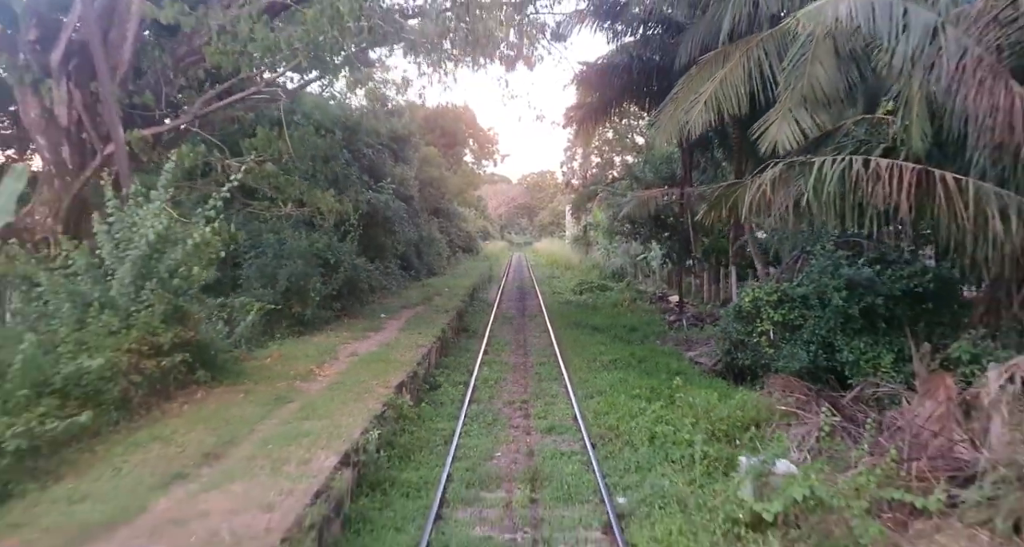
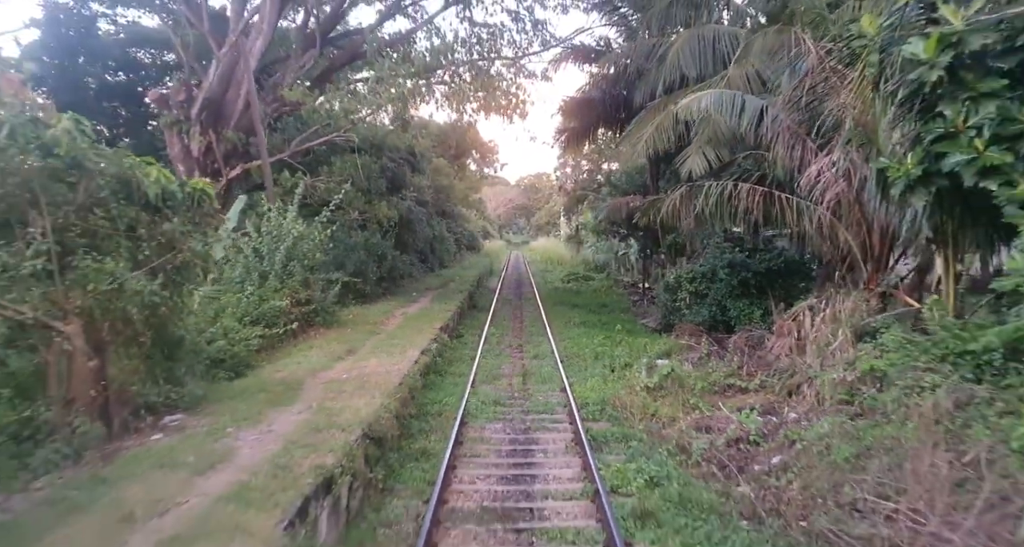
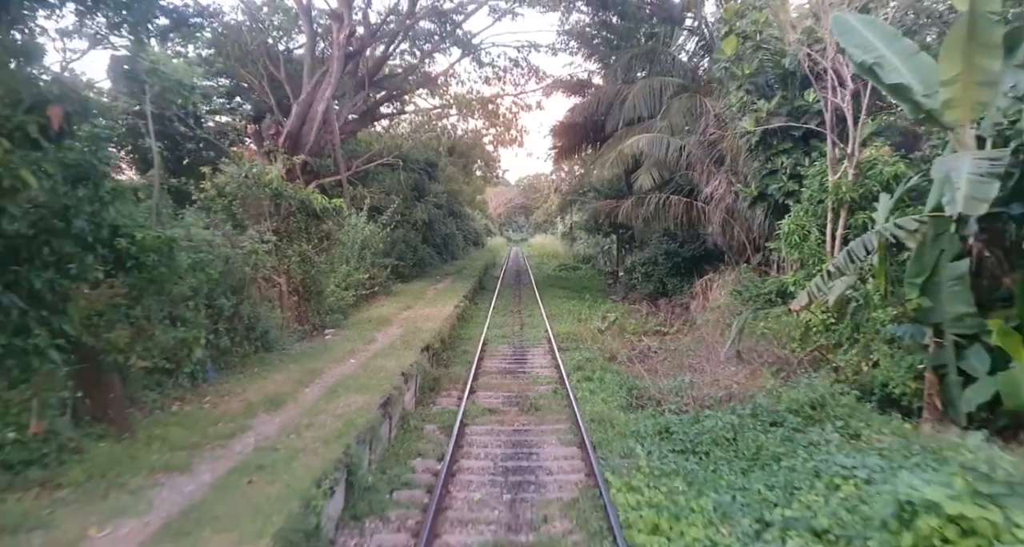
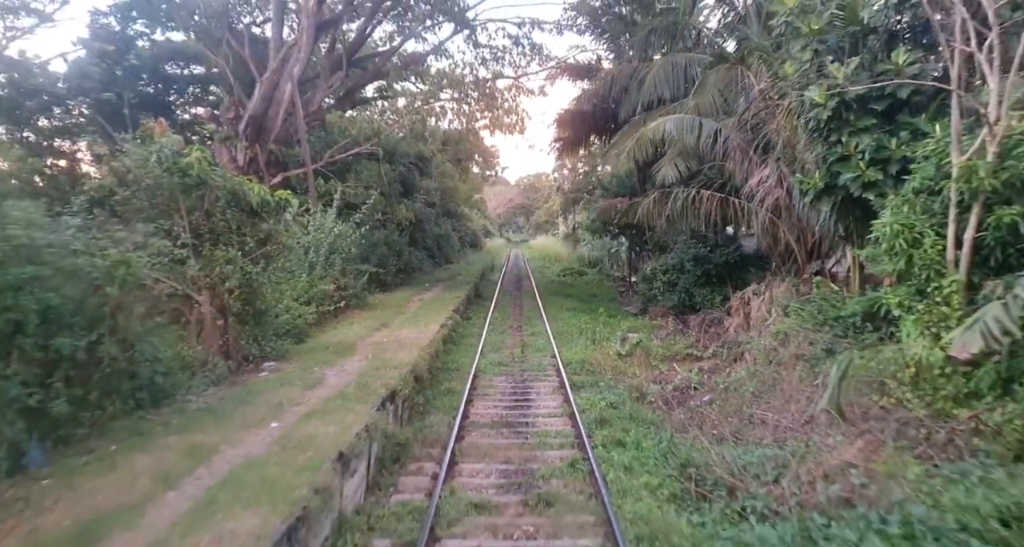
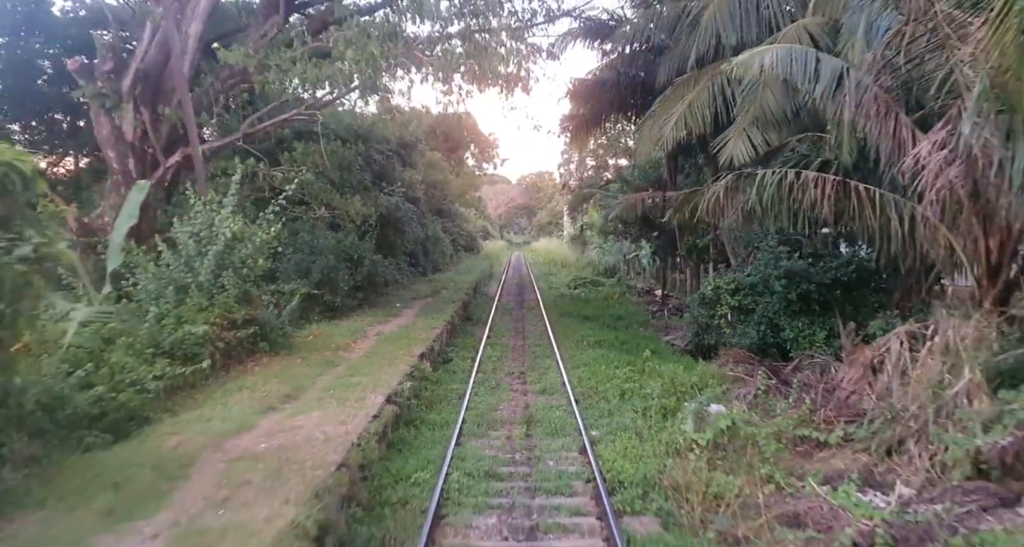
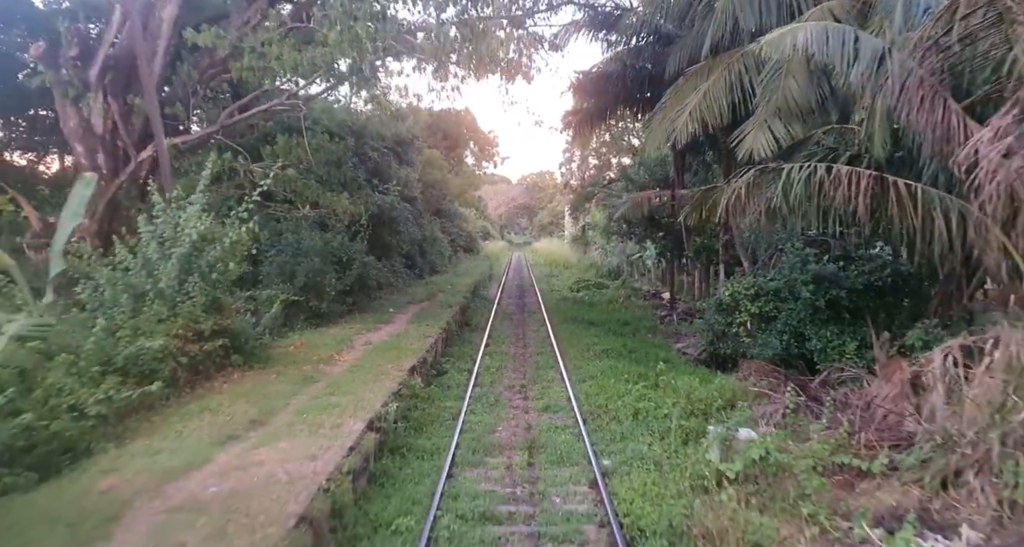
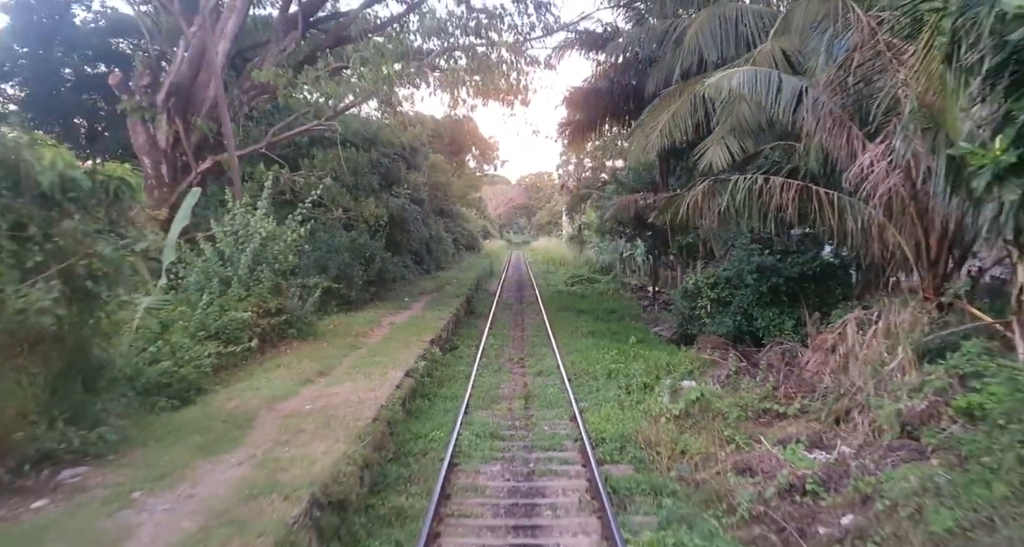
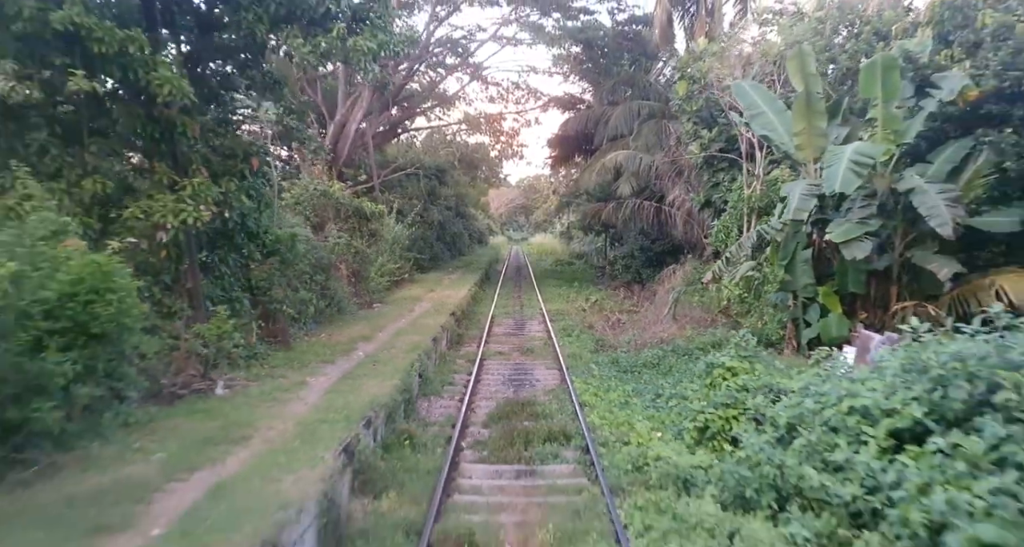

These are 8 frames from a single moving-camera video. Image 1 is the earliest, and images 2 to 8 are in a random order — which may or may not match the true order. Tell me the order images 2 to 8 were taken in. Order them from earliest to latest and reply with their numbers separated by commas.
6, 5, 7, 2, 4, 3, 8
